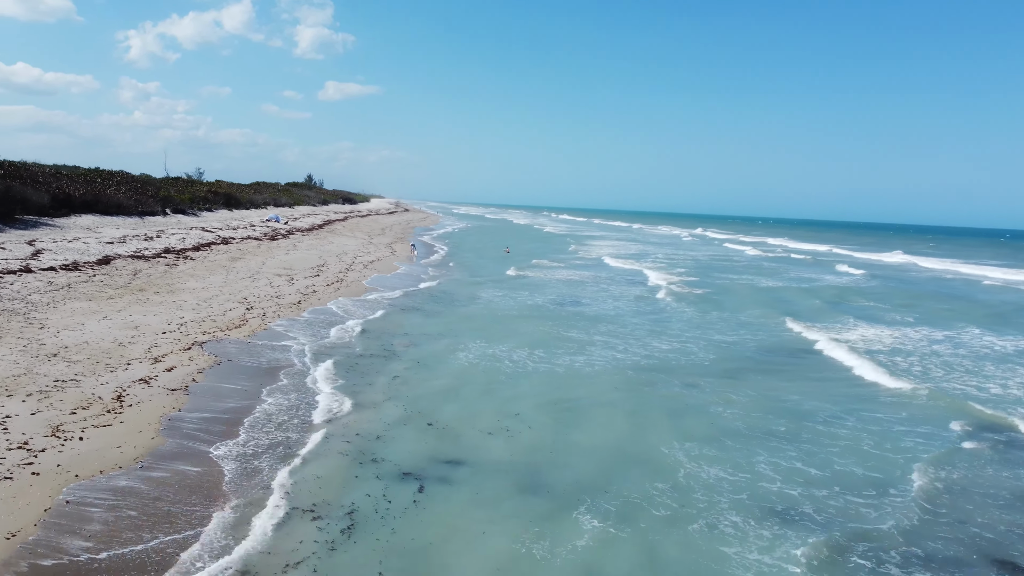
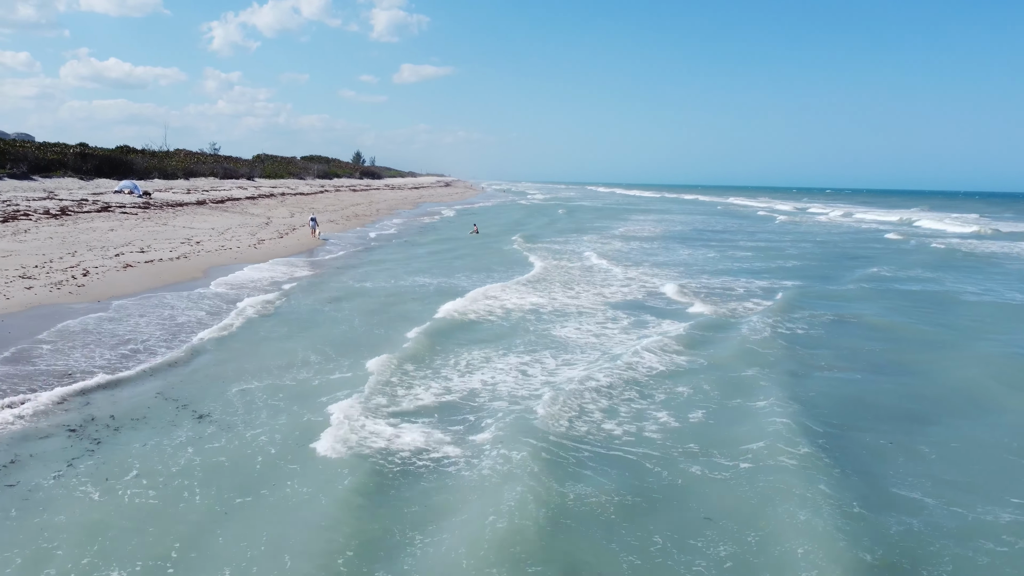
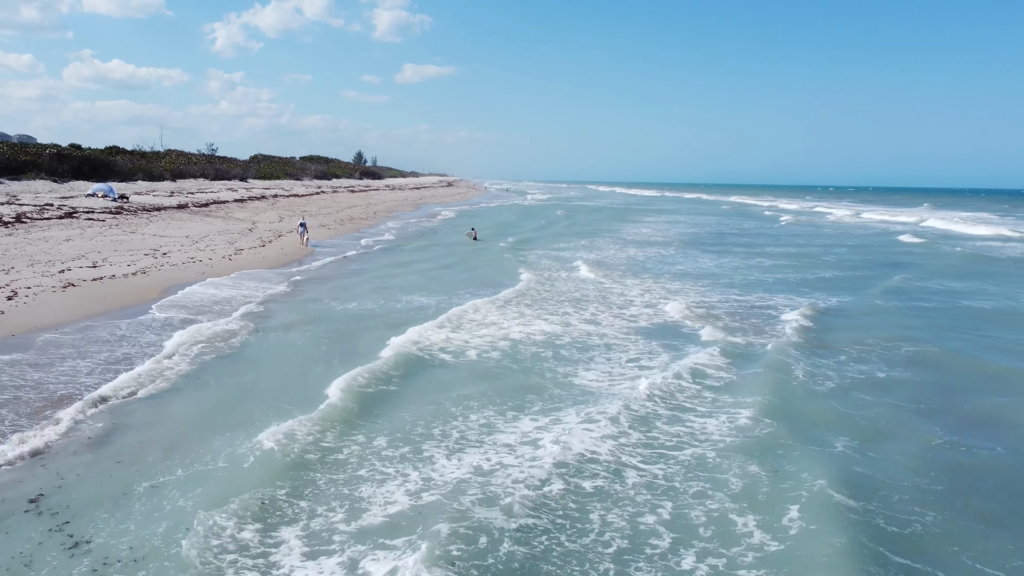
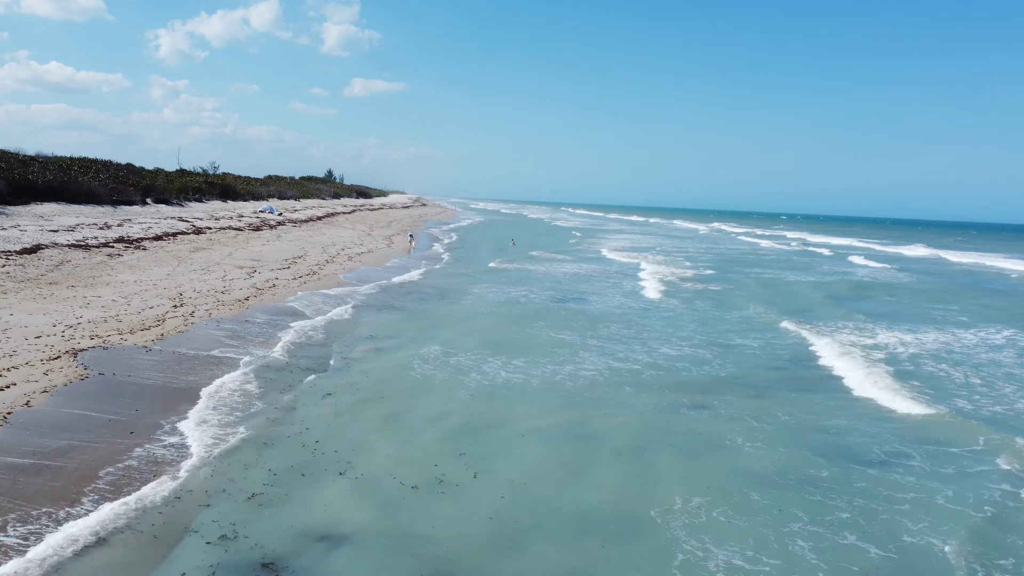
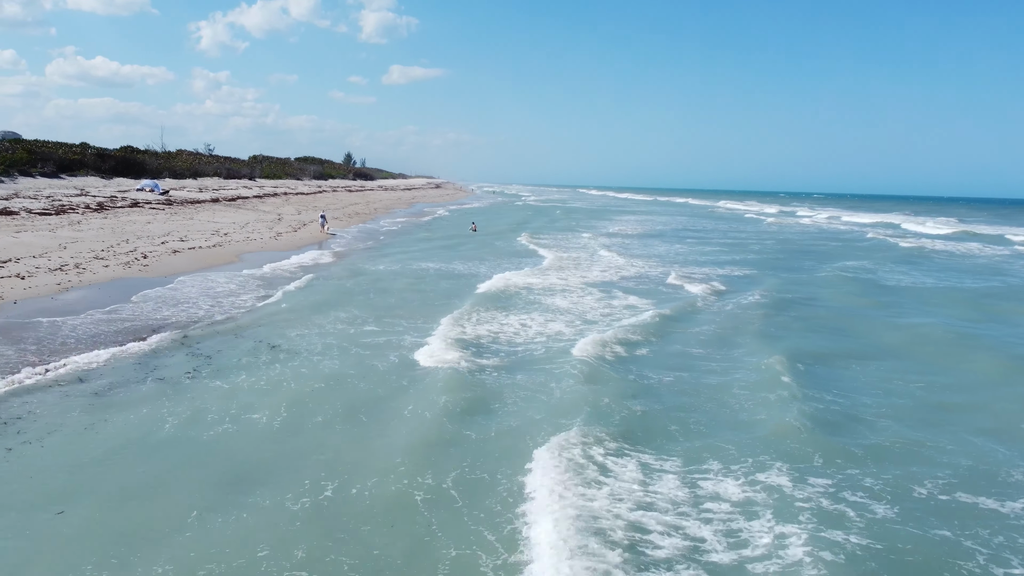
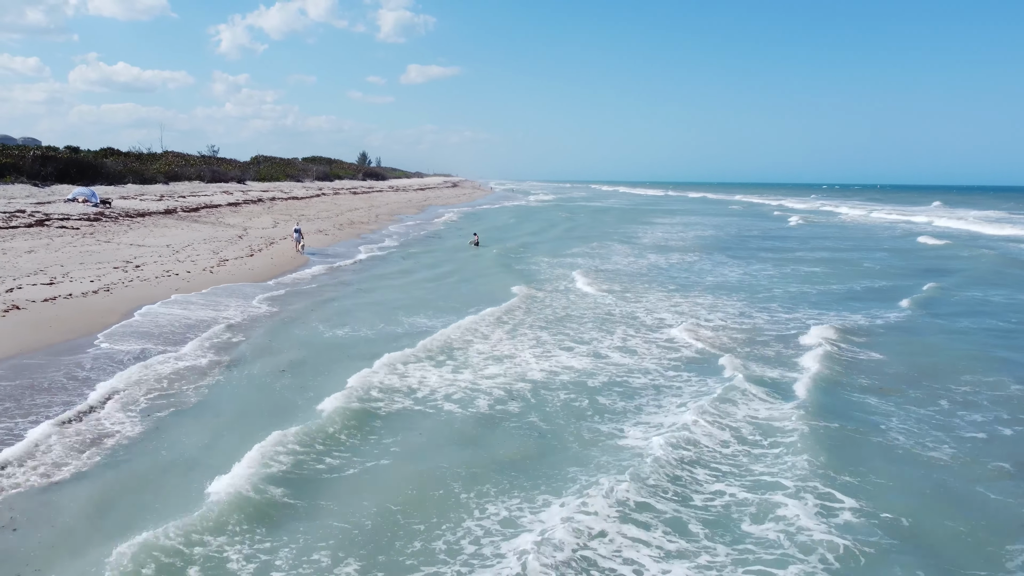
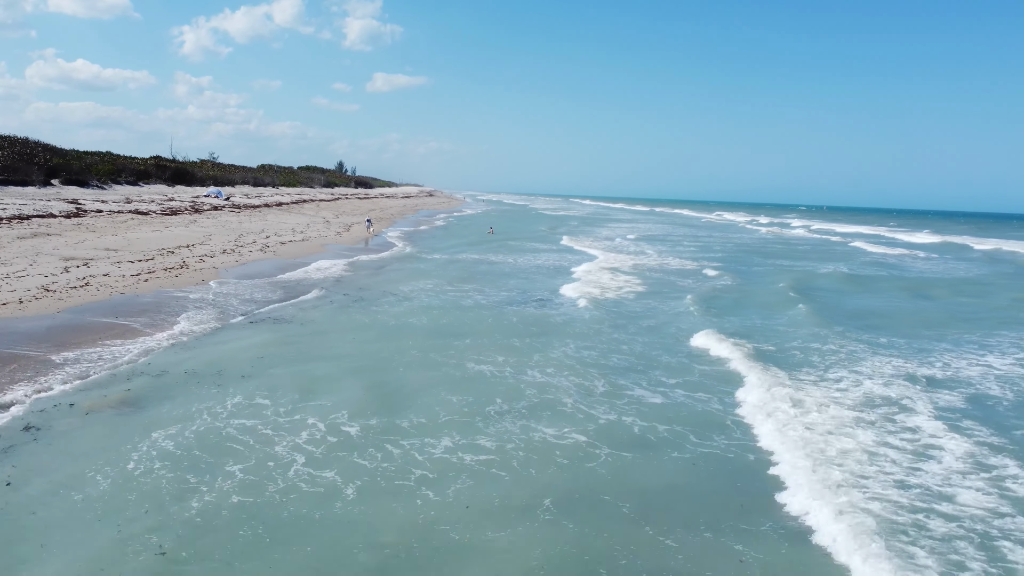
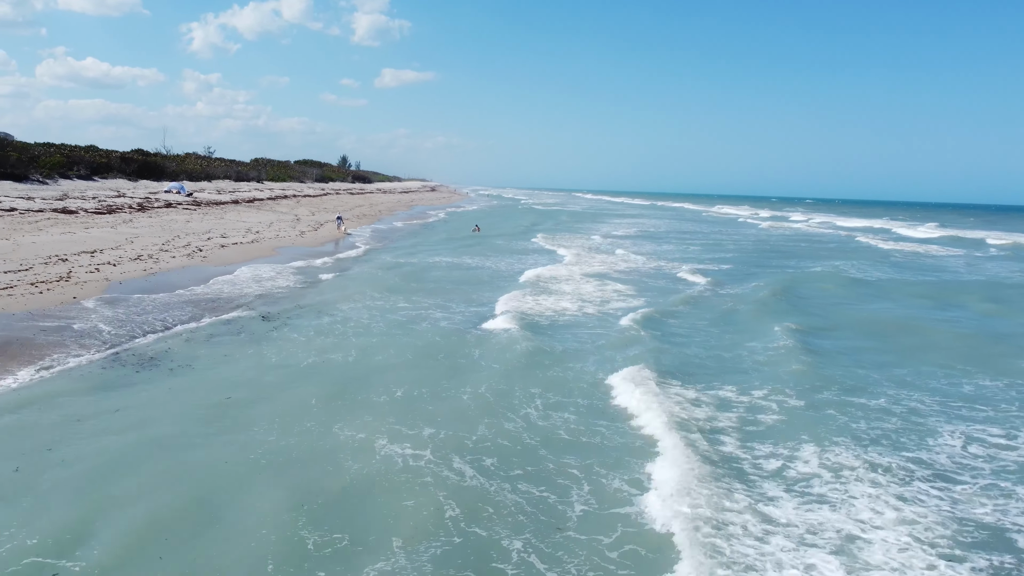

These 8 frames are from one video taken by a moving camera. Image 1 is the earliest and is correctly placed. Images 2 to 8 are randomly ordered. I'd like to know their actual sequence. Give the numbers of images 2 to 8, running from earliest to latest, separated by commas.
4, 7, 8, 5, 2, 3, 6
